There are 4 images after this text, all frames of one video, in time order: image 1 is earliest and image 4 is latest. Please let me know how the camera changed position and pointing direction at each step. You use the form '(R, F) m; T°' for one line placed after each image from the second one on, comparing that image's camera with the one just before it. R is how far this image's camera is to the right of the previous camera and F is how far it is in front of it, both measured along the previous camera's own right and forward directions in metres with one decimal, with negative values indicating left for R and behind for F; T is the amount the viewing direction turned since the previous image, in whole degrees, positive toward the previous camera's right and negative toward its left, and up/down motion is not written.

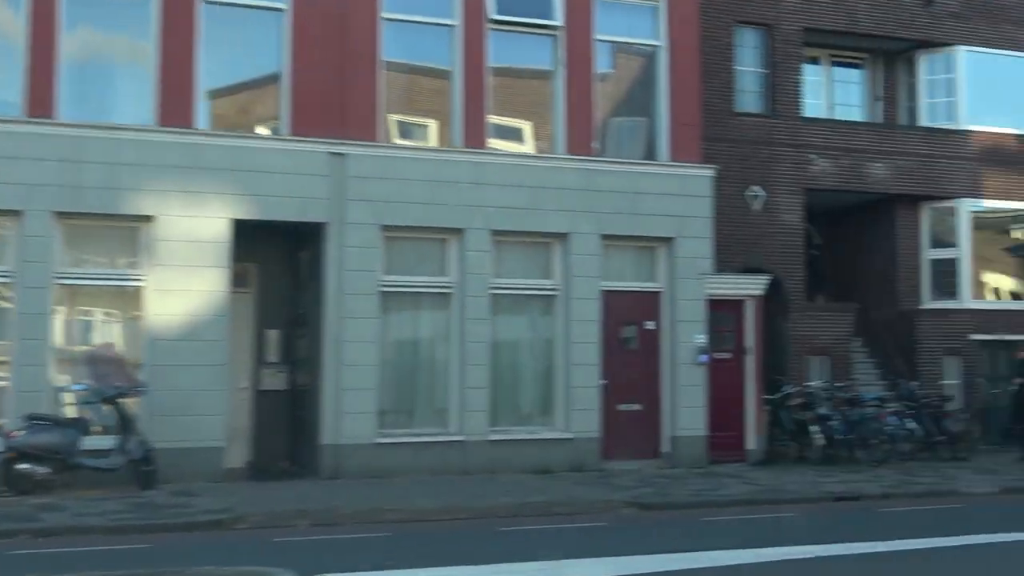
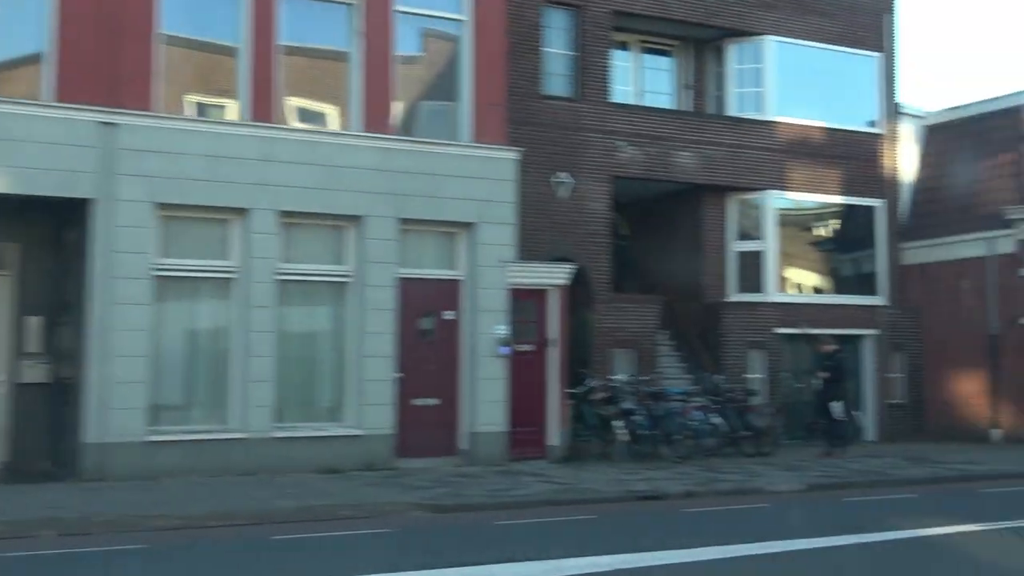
(+0.3, +1.0) m; +8°
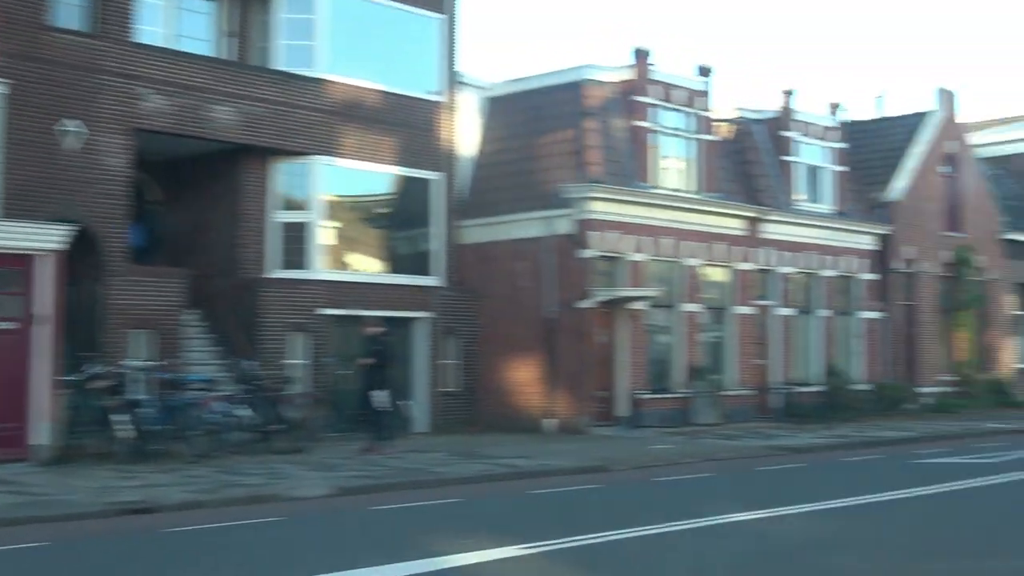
(+0.9, +2.3) m; +17°
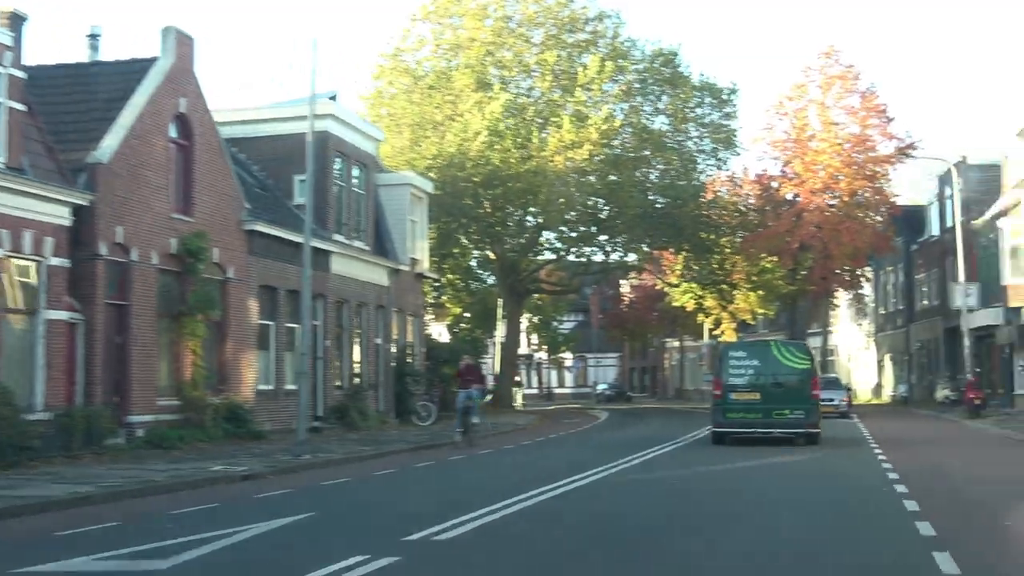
(+3.0, +7.3) m; +29°
